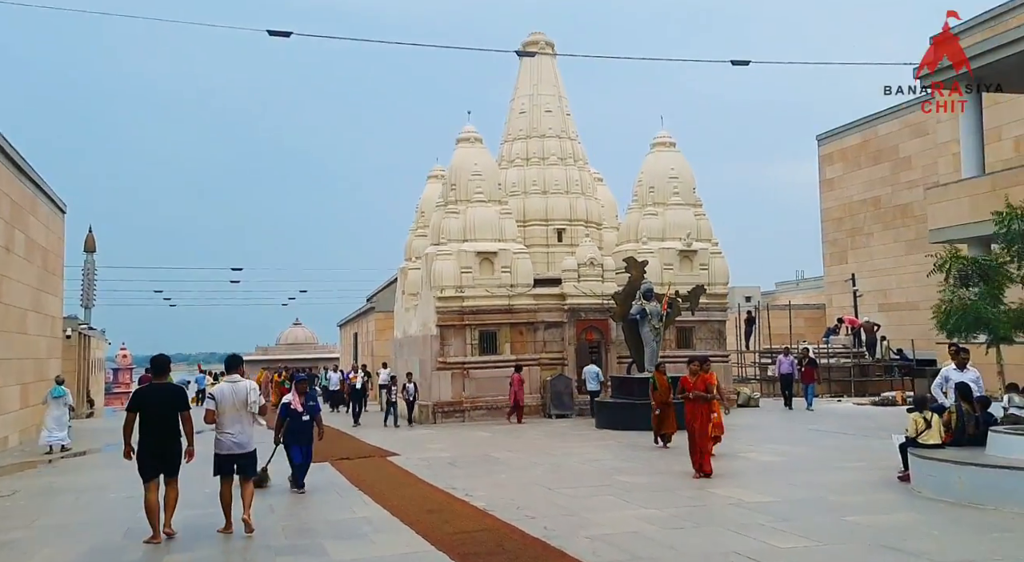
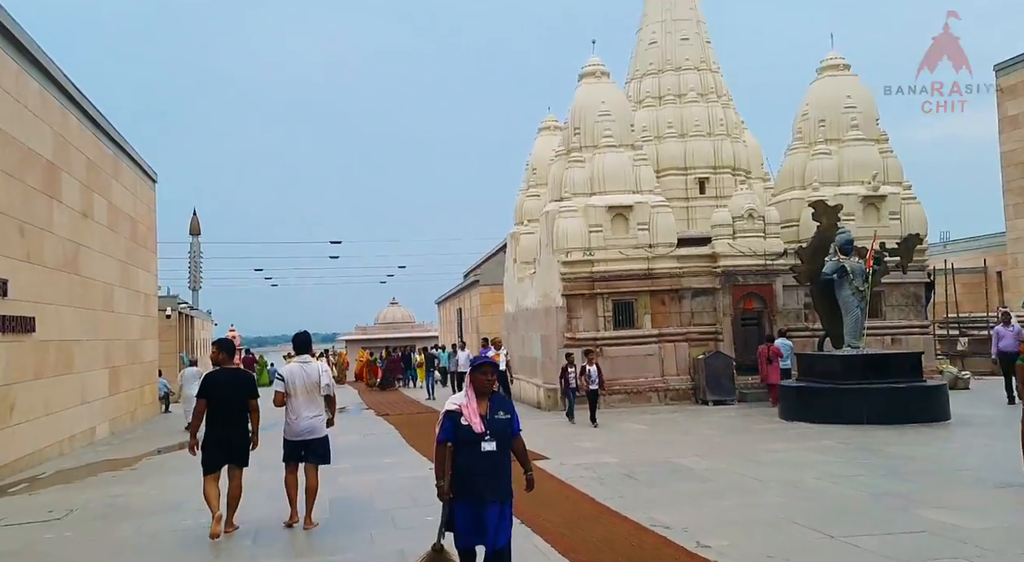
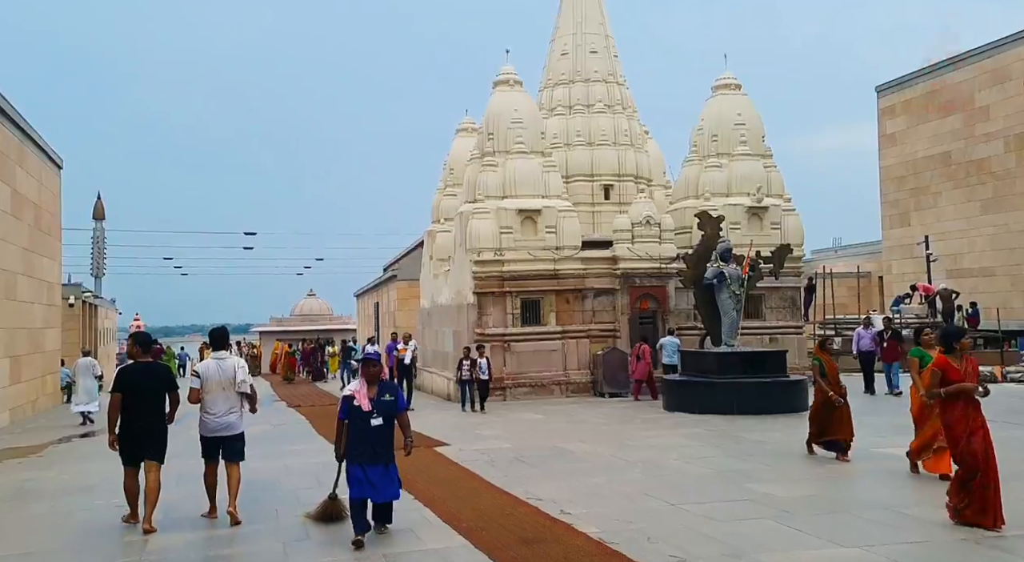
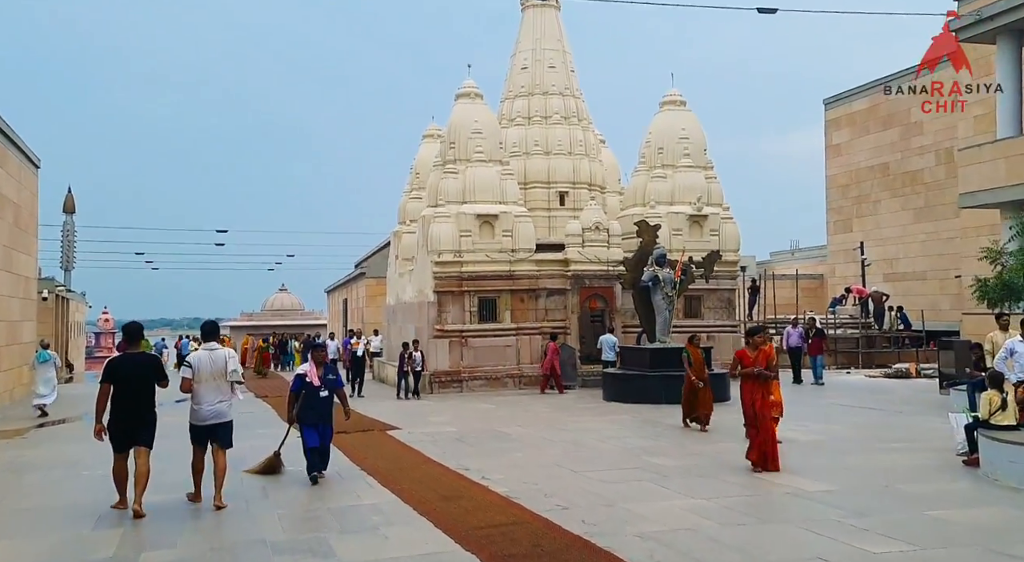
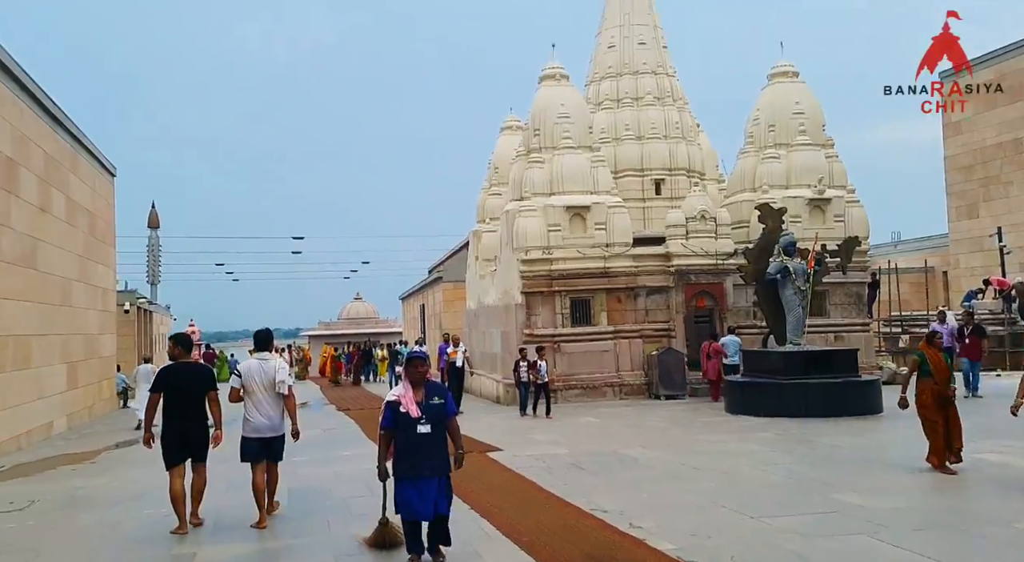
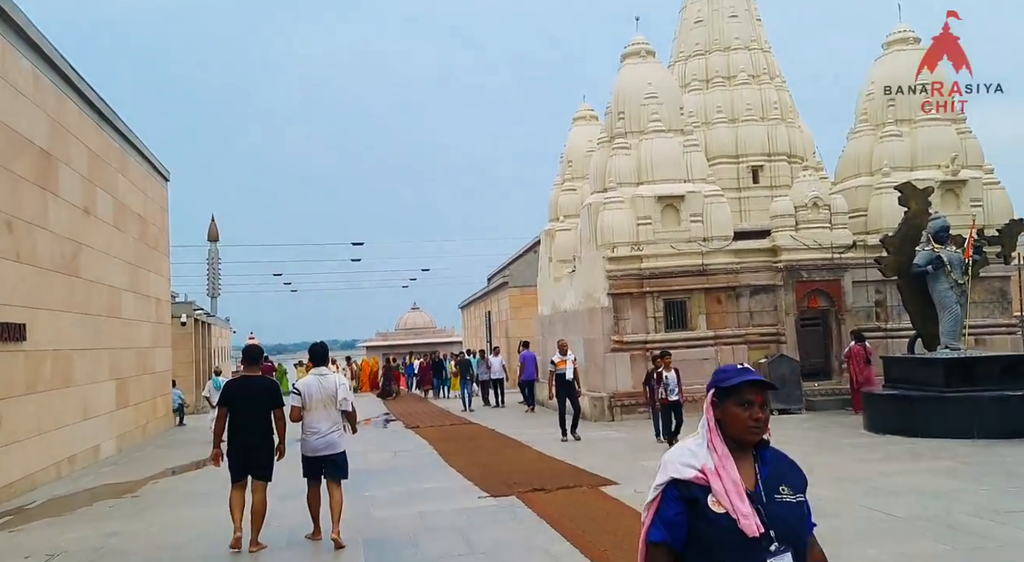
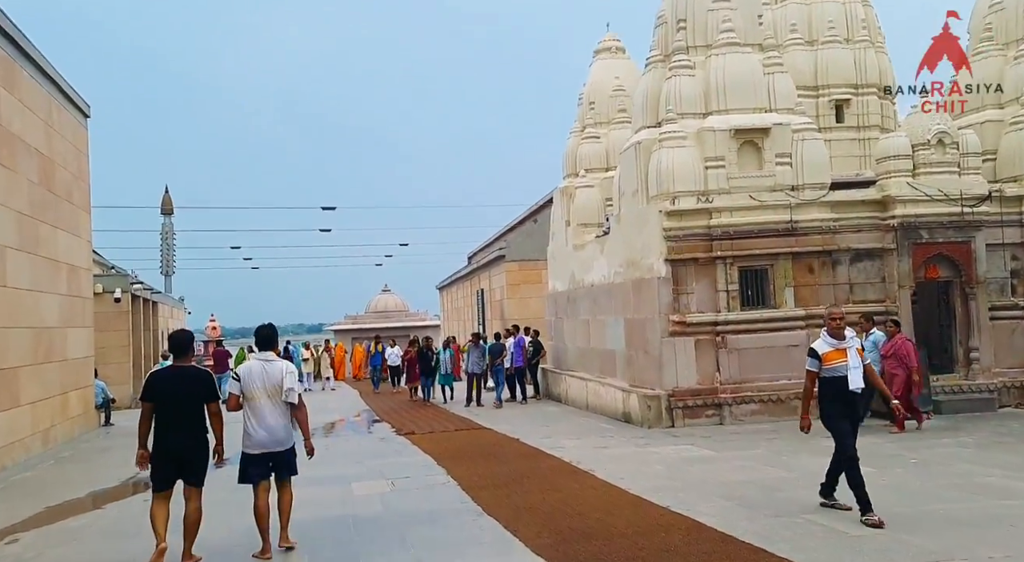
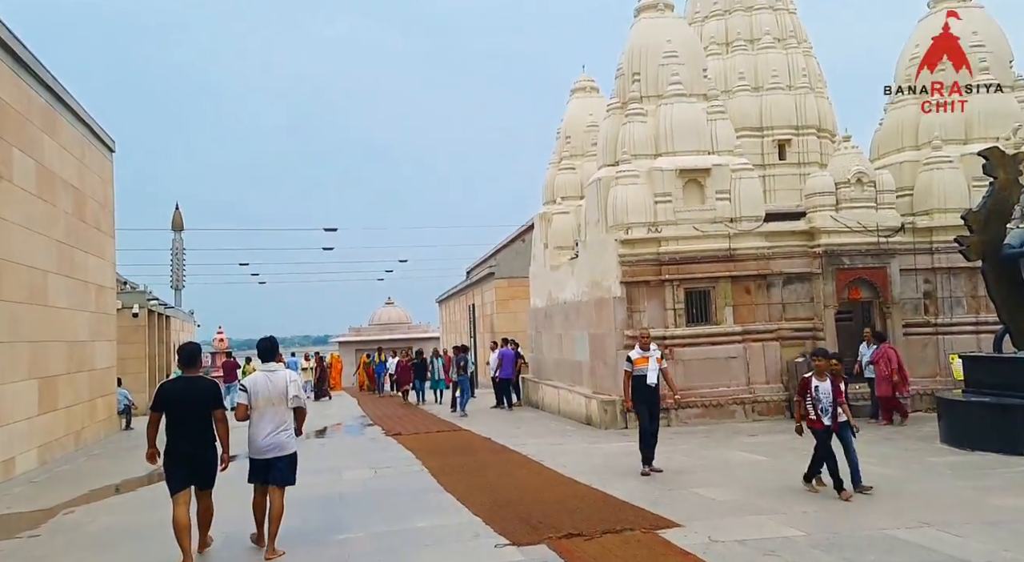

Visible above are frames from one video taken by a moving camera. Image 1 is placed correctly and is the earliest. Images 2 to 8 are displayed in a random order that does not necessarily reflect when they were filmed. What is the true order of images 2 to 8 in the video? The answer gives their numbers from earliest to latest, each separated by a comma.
4, 3, 5, 2, 6, 8, 7
